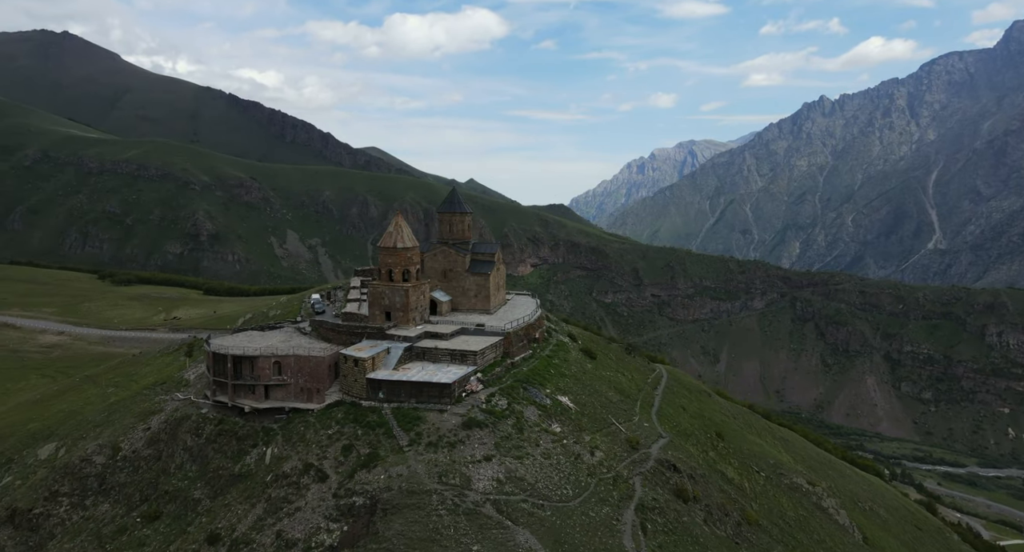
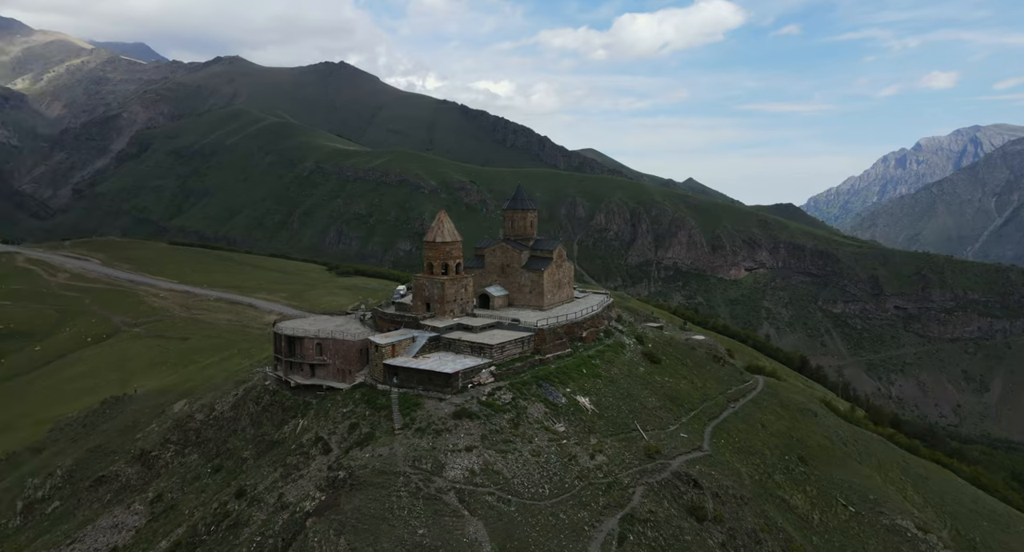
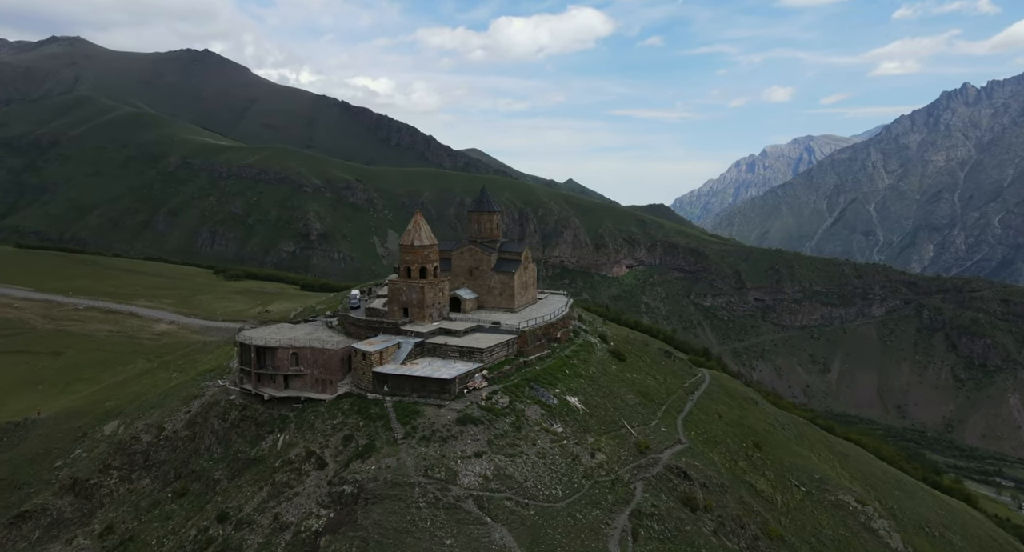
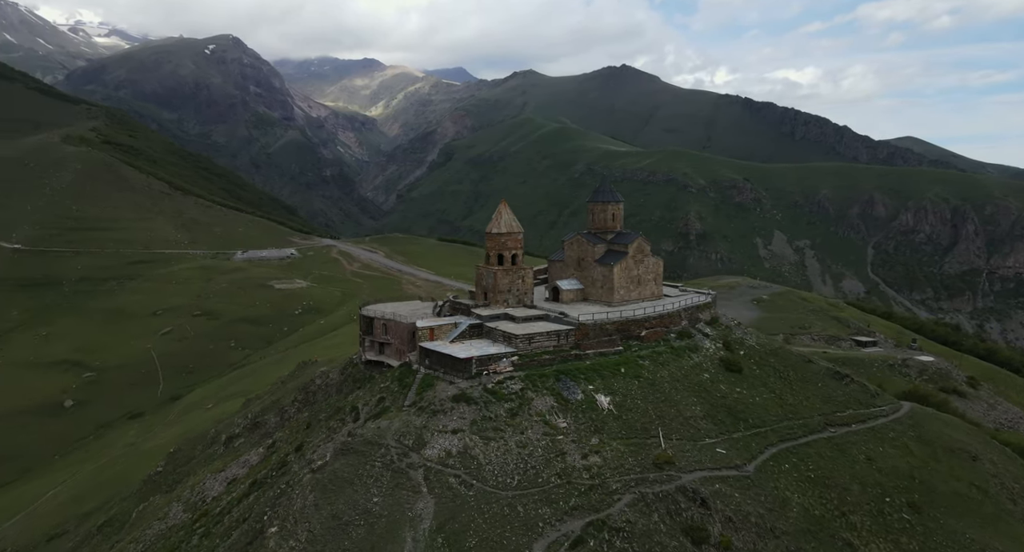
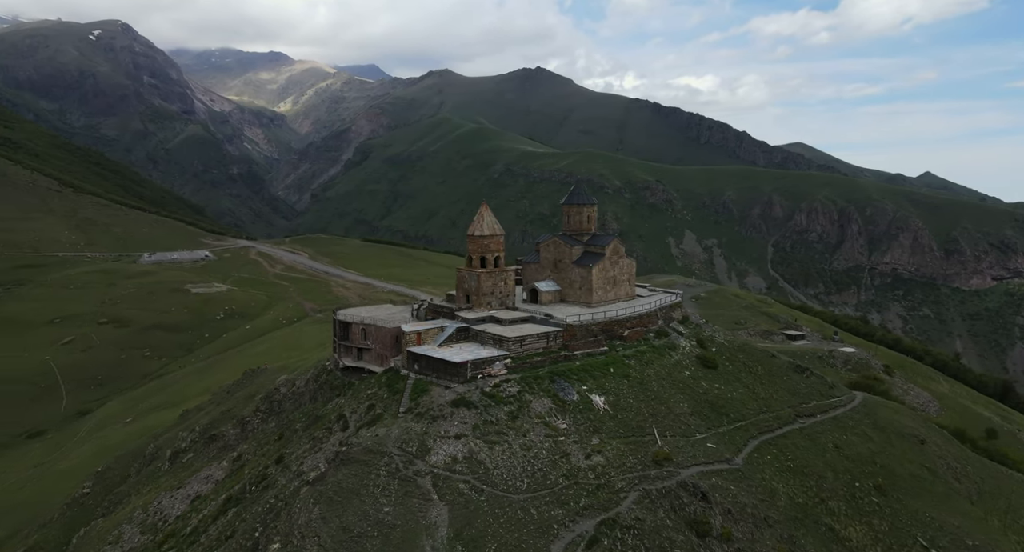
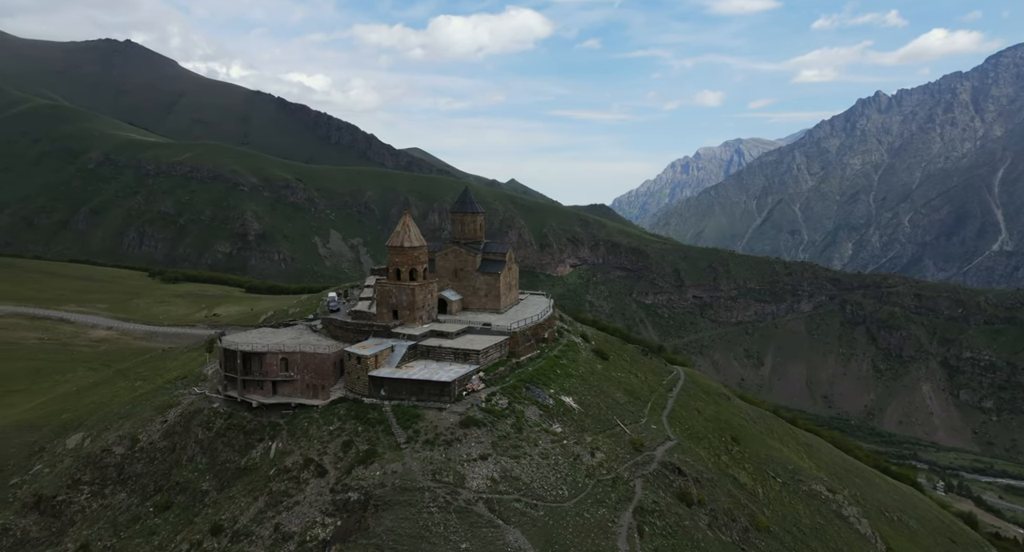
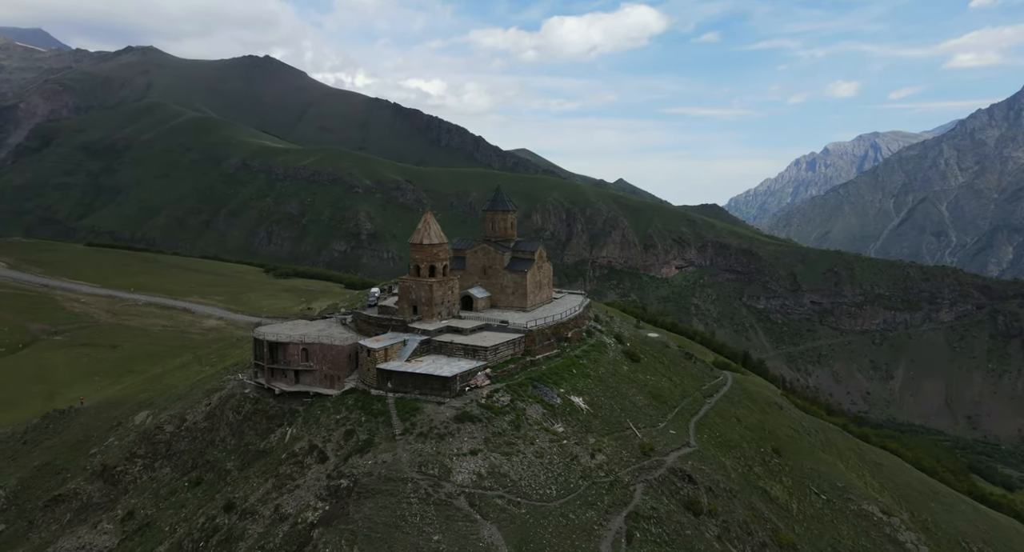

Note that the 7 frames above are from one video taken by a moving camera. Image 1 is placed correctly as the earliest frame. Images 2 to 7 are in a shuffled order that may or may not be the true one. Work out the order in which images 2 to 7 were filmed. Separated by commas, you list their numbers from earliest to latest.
6, 3, 7, 2, 5, 4
